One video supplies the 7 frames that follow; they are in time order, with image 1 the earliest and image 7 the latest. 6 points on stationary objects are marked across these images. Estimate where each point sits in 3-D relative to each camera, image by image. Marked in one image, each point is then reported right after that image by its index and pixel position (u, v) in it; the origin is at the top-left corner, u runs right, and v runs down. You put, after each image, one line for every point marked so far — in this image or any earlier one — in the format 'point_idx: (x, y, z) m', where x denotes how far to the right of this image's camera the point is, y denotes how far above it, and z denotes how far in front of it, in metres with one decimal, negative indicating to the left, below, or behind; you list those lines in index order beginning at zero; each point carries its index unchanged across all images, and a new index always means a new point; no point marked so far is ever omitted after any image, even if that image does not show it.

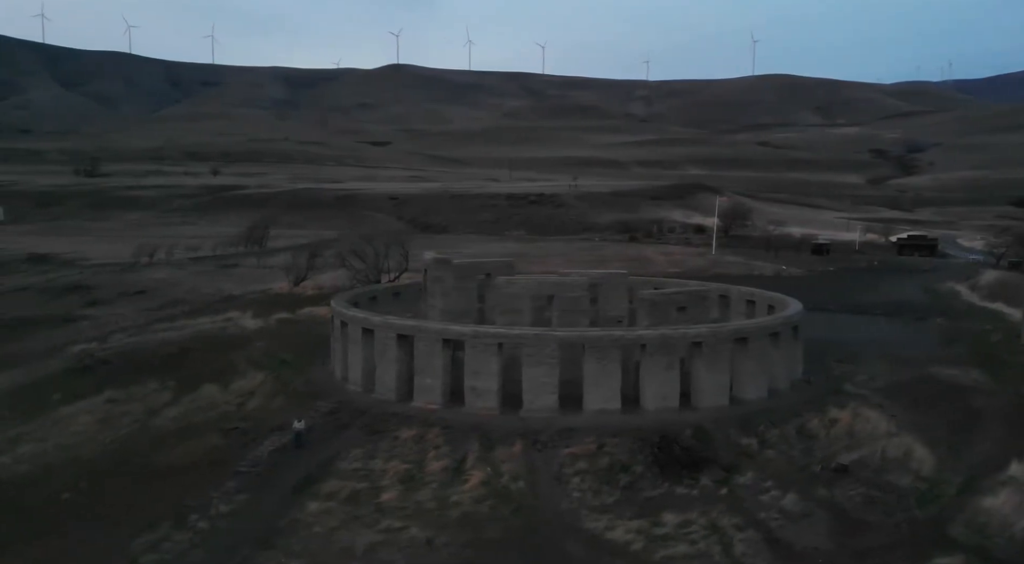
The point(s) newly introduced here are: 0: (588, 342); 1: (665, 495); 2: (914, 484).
0: (+1.3, -1.0, +14.8) m
1: (+2.2, -3.1, +13.0) m
2: (+6.1, -3.1, +13.7) m
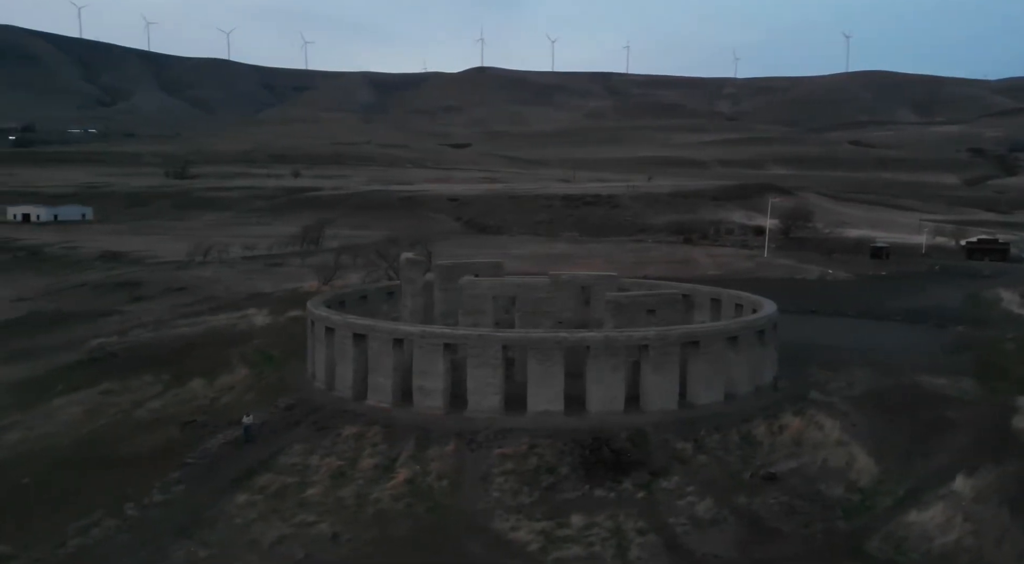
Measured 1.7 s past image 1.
0: (+0.3, -1.0, +14.9) m
1: (+1.0, -3.2, +13.0) m
2: (+5.0, -3.2, +13.4) m
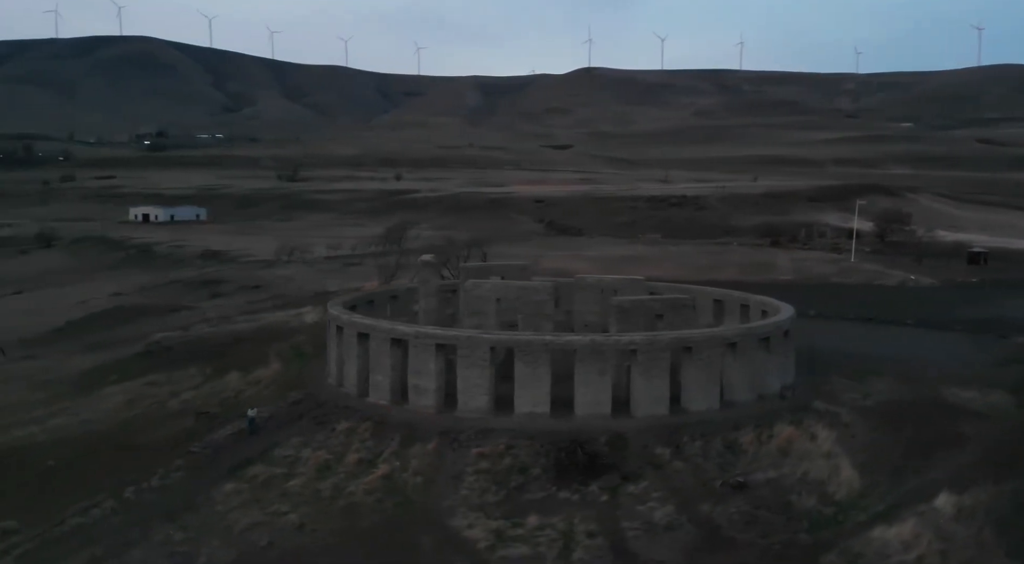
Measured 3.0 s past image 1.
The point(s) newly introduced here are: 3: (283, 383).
0: (+0.1, -1.1, +15.1) m
1: (+0.5, -3.2, +13.2) m
2: (+4.5, -3.3, +13.0) m
3: (-5.0, -2.2, +19.5) m
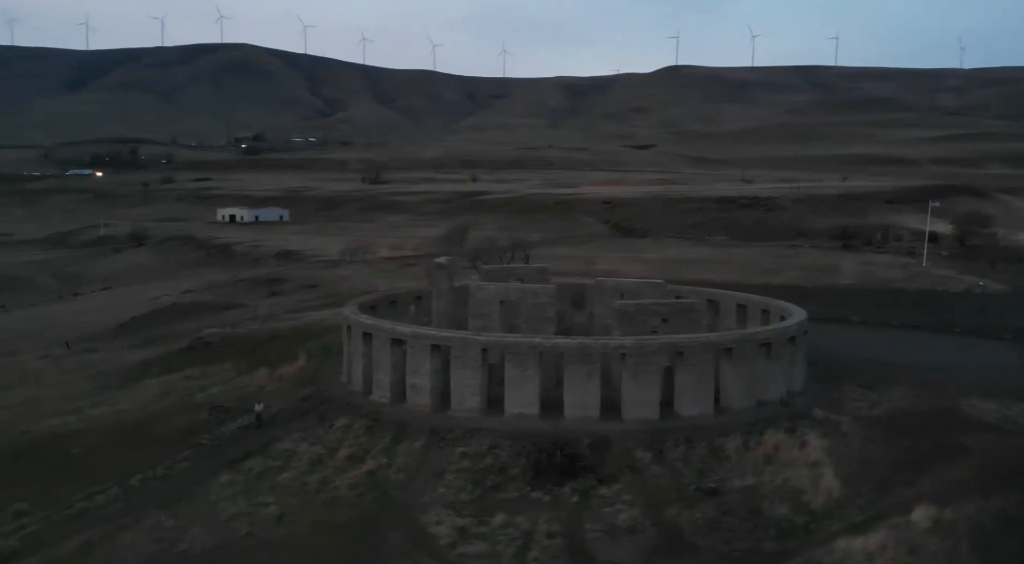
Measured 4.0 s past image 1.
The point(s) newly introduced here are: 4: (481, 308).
0: (-0.1, -1.1, +15.4) m
1: (+0.1, -3.3, +13.4) m
2: (+4.1, -3.4, +12.9) m
3: (-4.8, -2.2, +20.2) m
4: (-0.6, -0.5, +18.4) m
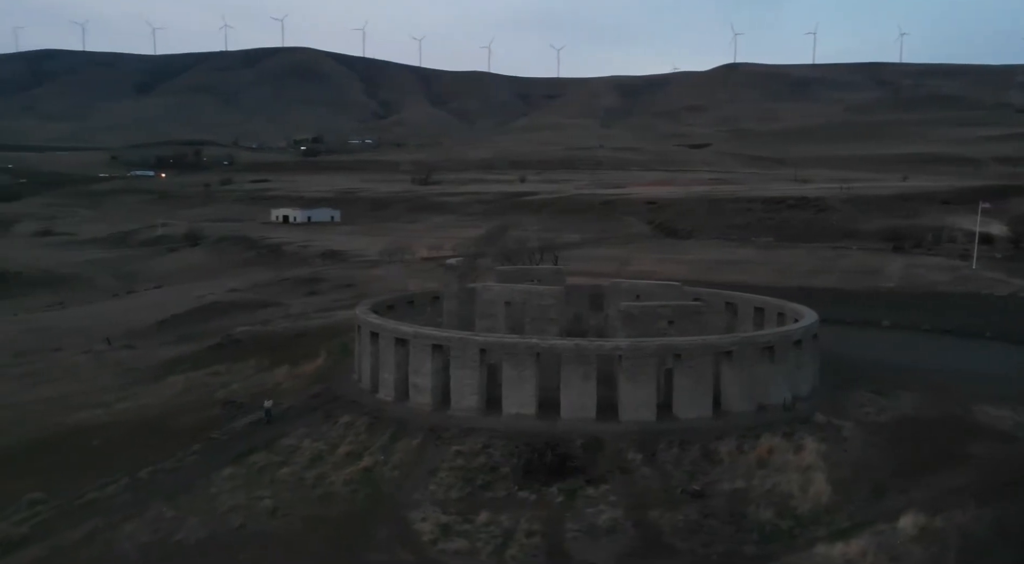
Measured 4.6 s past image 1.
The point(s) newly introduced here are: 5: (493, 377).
0: (-0.2, -1.1, +15.6) m
1: (-0.1, -3.3, +13.6) m
2: (+3.8, -3.4, +12.8) m
3: (-4.6, -2.2, +20.6) m
4: (-0.5, -0.6, +18.6) m
5: (-0.4, -1.9, +17.9) m
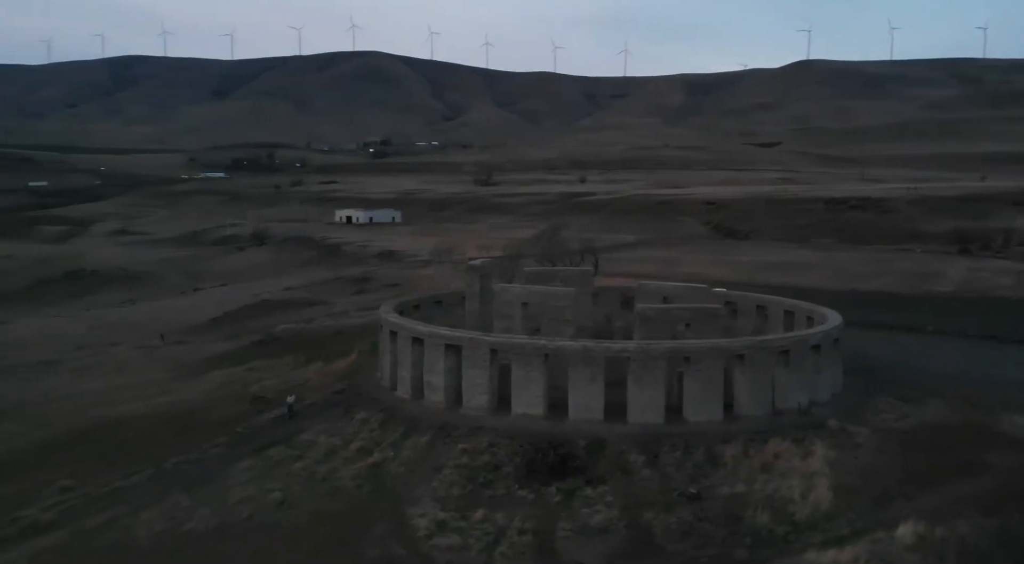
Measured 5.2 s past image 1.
0: (0.0, -1.2, +15.8) m
1: (-0.1, -3.3, +13.8) m
2: (+3.8, -3.5, +12.7) m
3: (-4.0, -2.2, +21.1) m
4: (-0.1, -0.6, +18.8) m
5: (-0.1, -1.9, +18.1) m
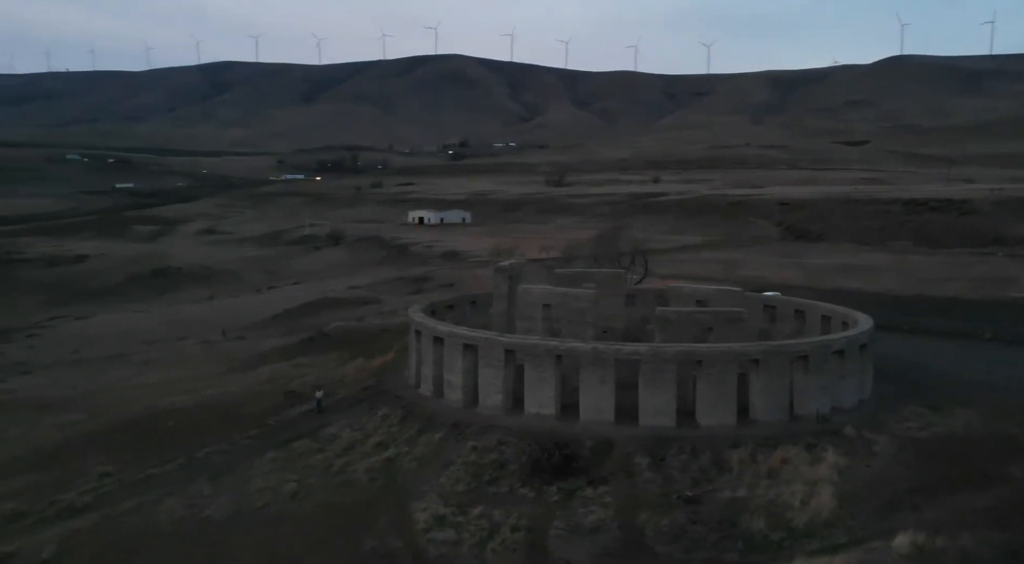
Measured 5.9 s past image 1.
0: (+0.2, -1.2, +16.0) m
1: (-0.1, -3.3, +14.0) m
2: (+3.7, -3.5, +12.6) m
3: (-3.3, -2.2, +21.7) m
4: (+0.4, -0.6, +19.0) m
5: (+0.4, -2.0, +18.3) m
